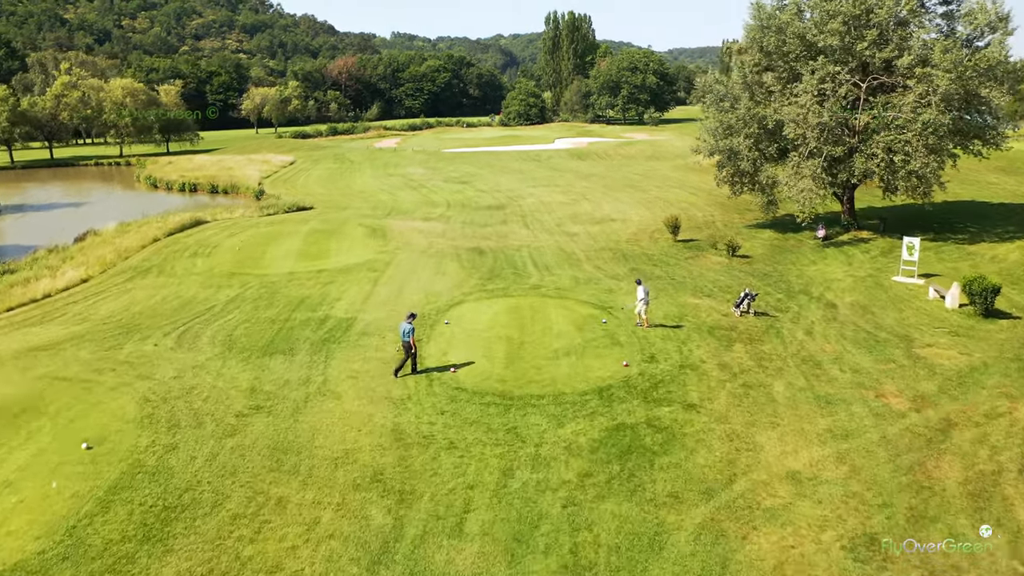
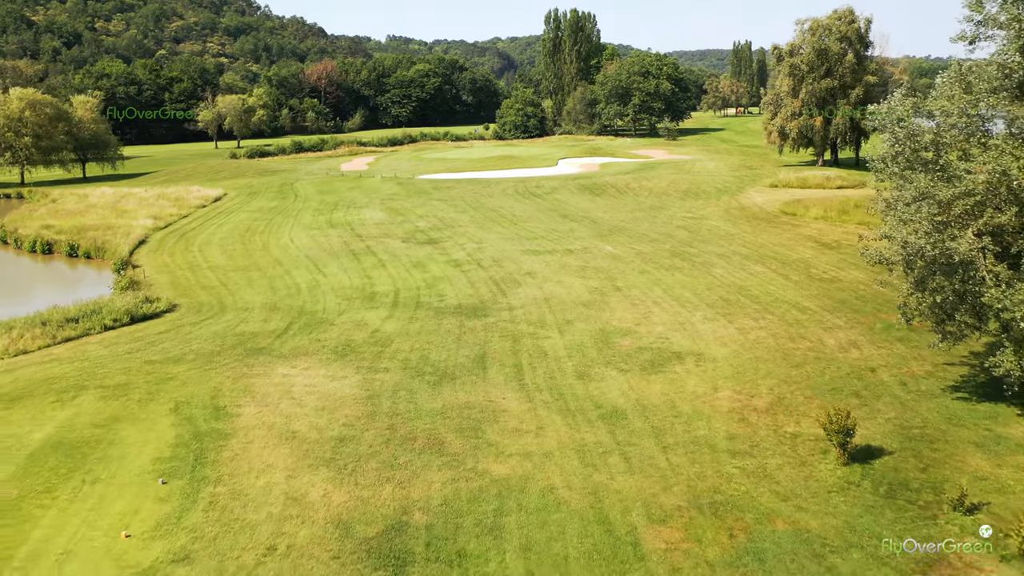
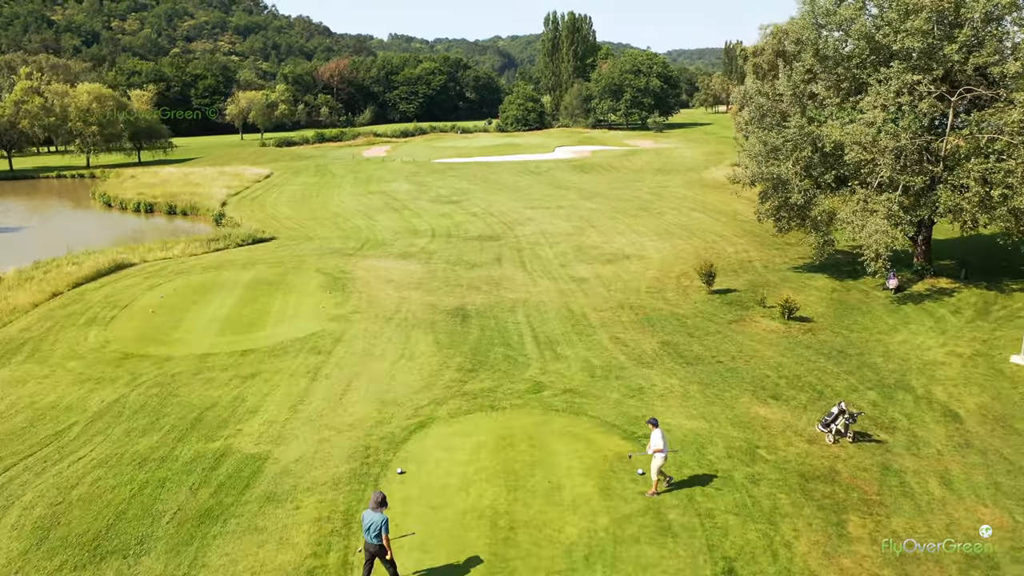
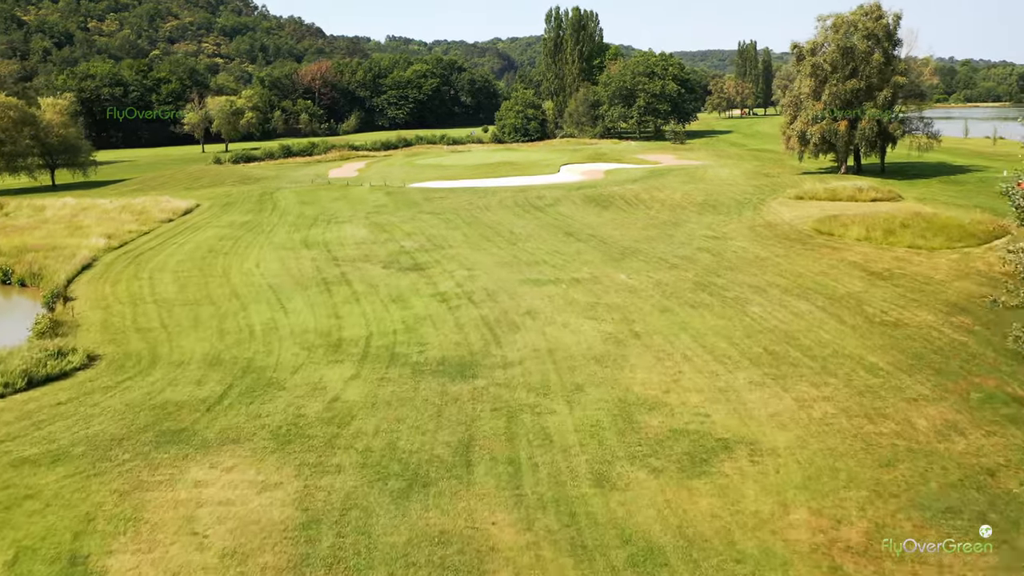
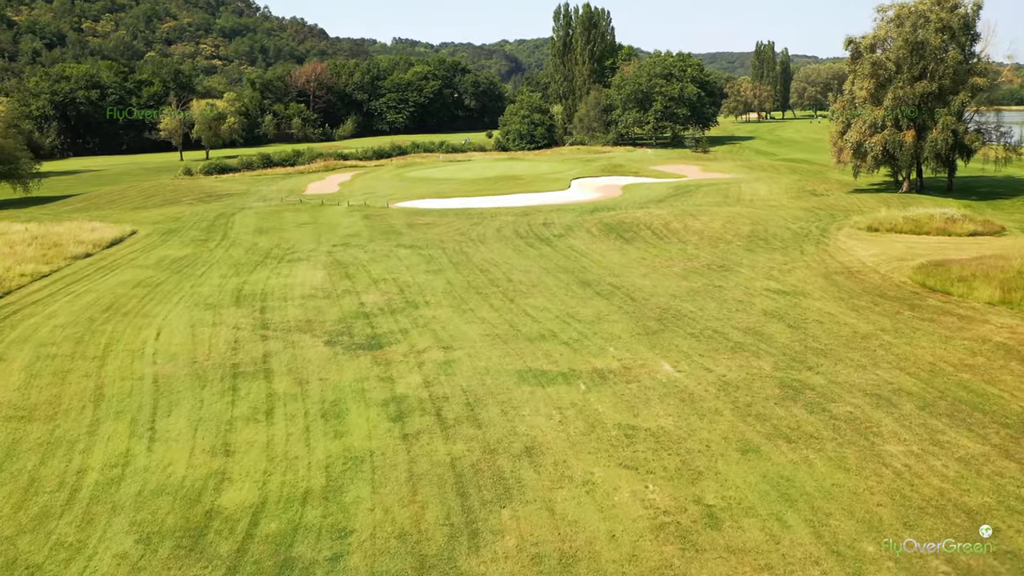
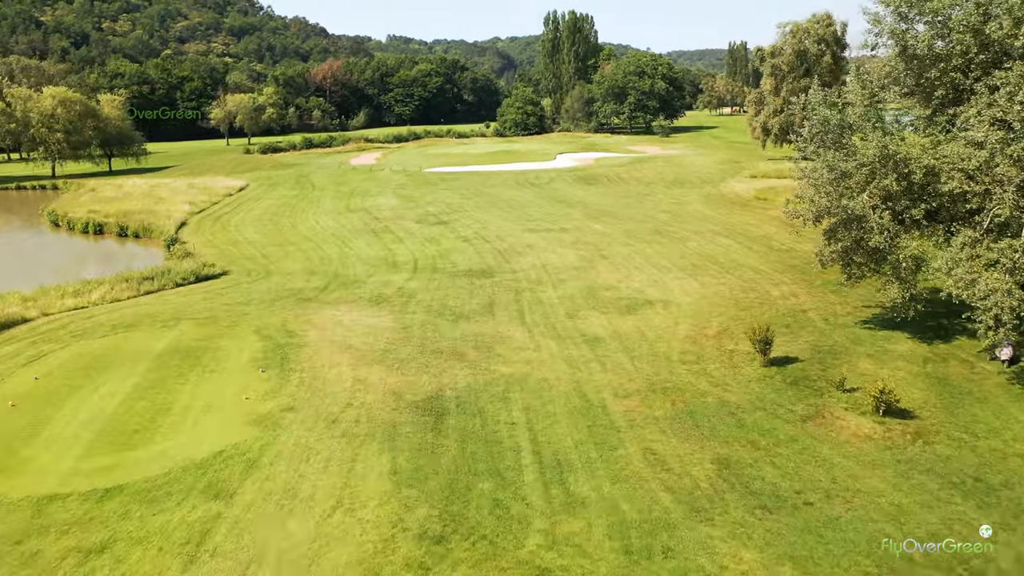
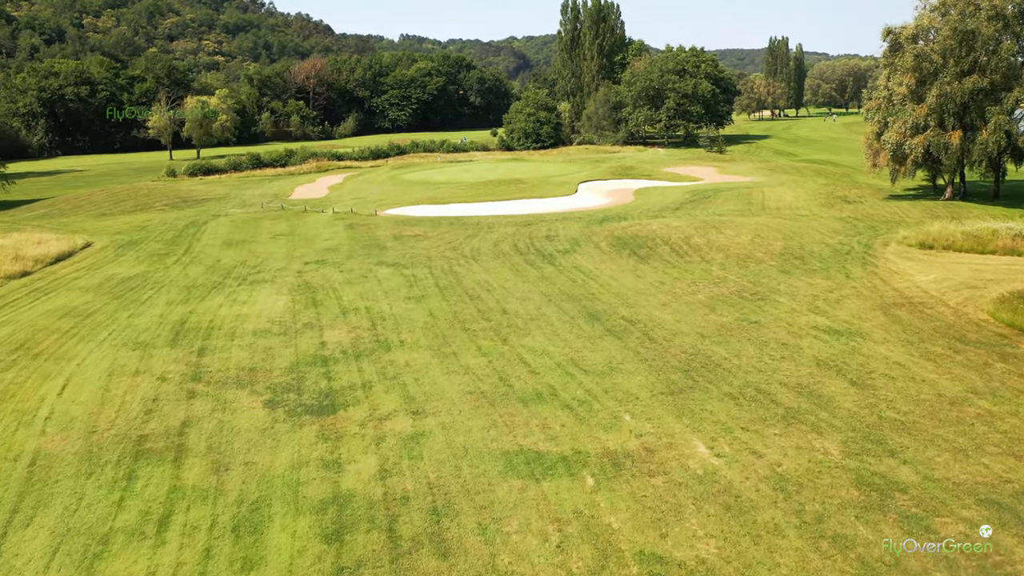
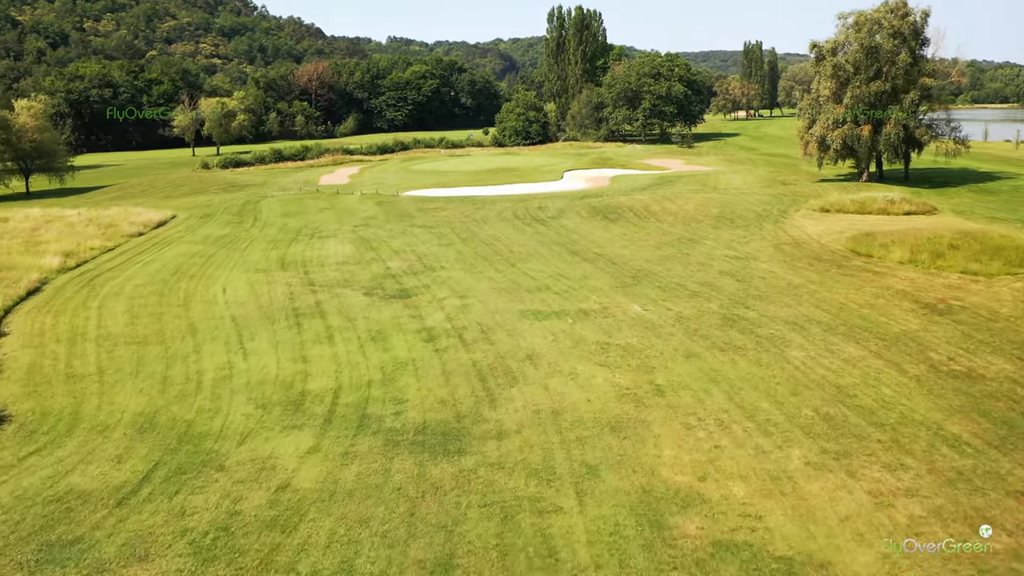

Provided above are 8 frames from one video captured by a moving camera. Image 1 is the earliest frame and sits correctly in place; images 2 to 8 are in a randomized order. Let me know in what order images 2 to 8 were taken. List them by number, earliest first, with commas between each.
3, 6, 2, 4, 8, 5, 7
